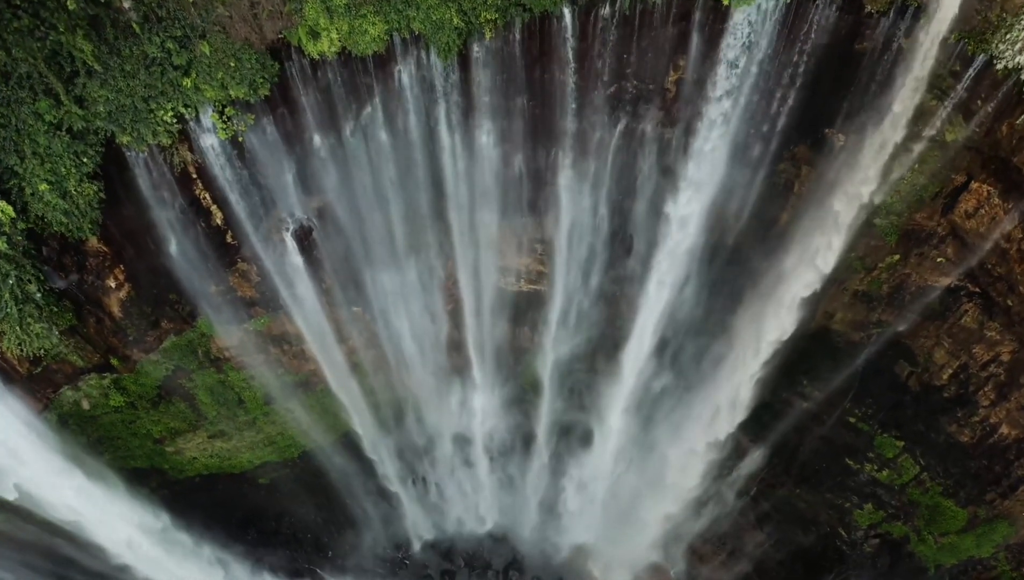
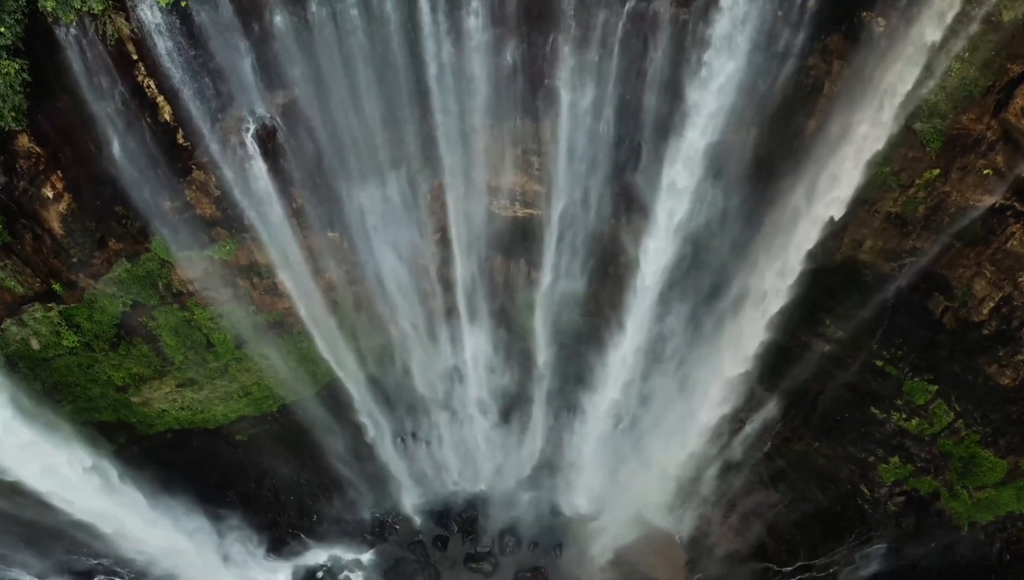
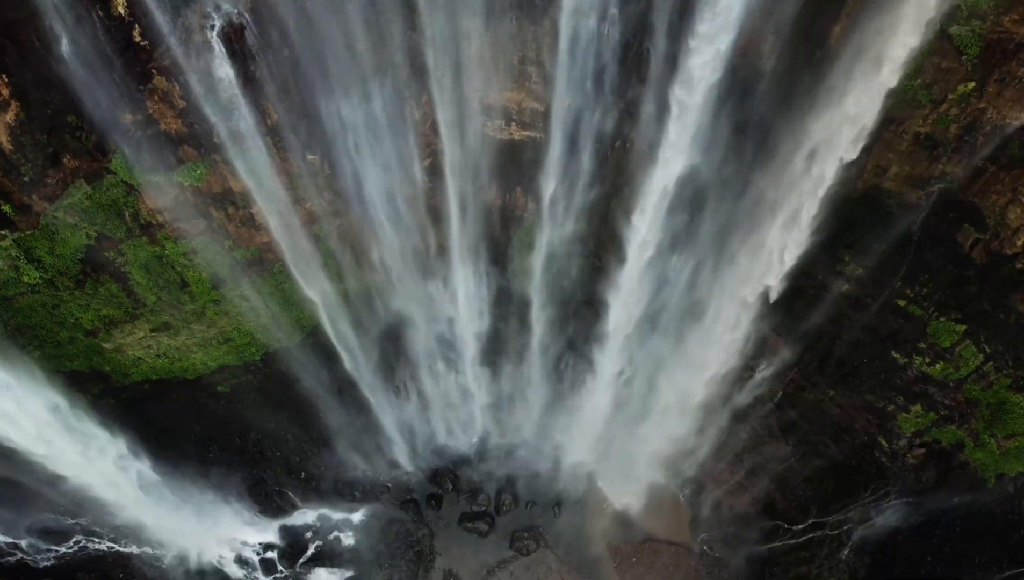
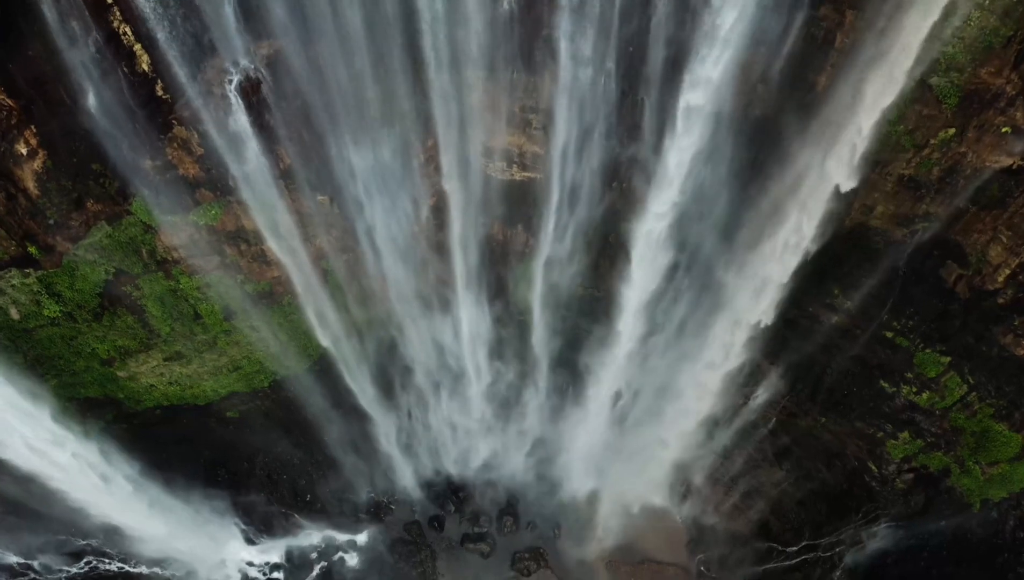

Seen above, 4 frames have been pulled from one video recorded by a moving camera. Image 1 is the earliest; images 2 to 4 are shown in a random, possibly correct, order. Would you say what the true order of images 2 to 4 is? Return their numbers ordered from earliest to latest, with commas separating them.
2, 4, 3
